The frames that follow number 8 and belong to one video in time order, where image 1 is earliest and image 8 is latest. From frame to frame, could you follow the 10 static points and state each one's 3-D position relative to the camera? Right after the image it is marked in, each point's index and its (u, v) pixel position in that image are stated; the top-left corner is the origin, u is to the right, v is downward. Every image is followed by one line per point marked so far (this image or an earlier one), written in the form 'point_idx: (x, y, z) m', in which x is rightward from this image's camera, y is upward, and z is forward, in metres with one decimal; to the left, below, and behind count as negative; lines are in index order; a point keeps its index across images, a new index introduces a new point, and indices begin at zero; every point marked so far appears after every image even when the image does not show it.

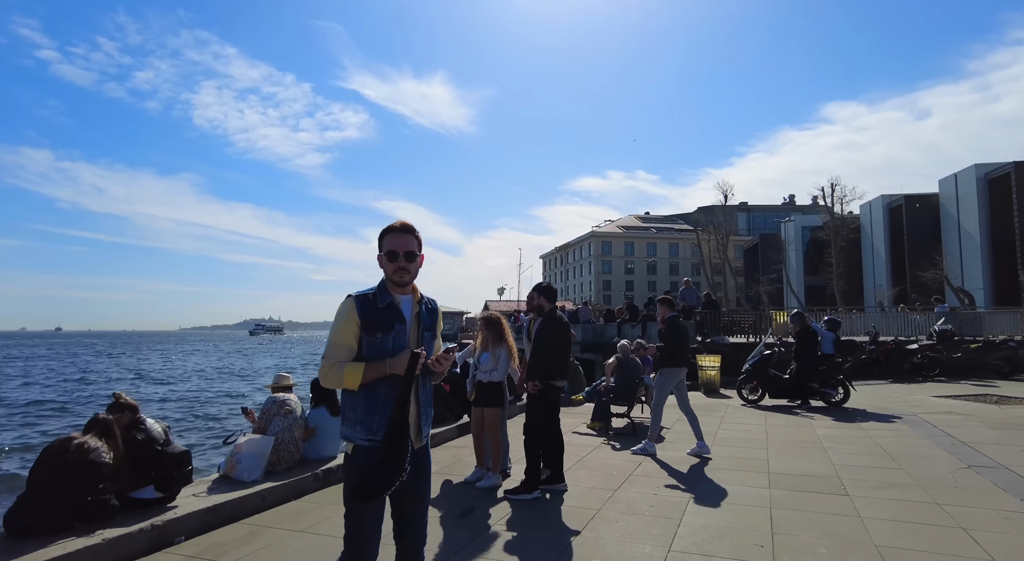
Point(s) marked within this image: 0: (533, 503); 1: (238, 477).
0: (+0.2, -2.0, +5.2) m
1: (-2.6, -1.8, +5.6) m
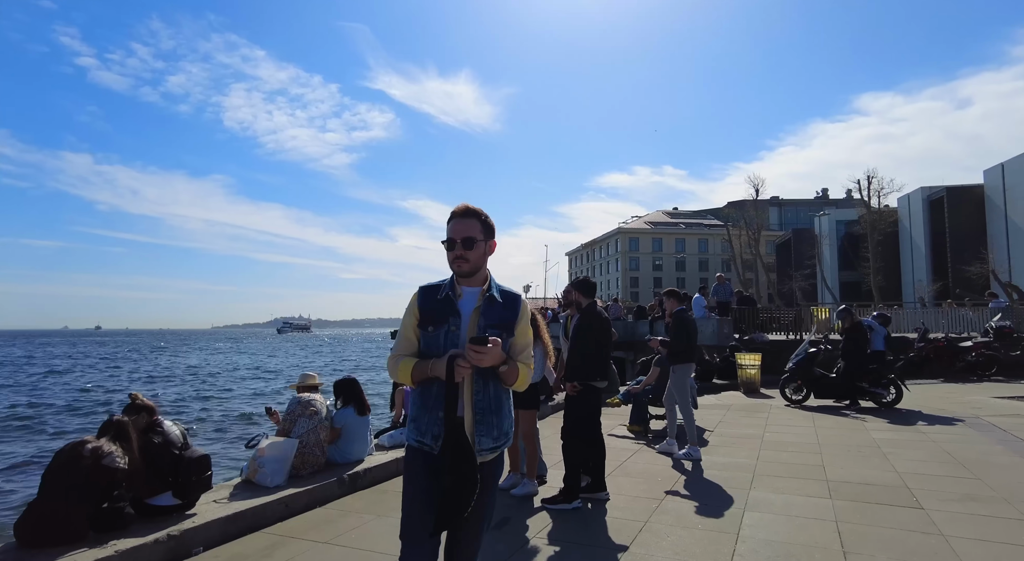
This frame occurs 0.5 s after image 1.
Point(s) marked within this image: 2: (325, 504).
0: (+0.5, -1.9, +4.9) m
1: (-2.2, -1.8, +5.3) m
2: (-1.7, -2.0, +5.4) m
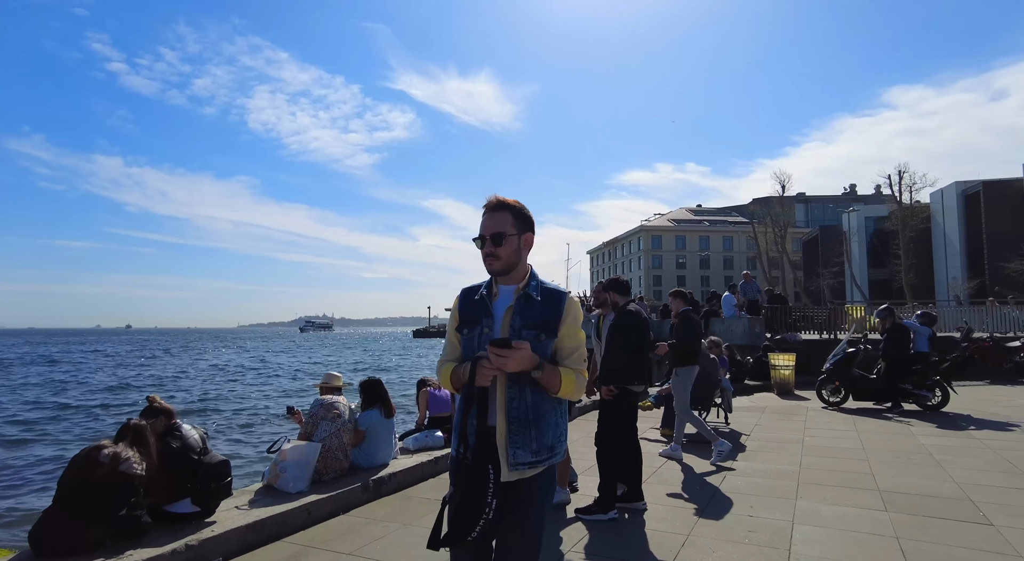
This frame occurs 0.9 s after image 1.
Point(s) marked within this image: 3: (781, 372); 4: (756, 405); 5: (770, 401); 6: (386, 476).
0: (+0.7, -1.9, +4.6) m
1: (-2.0, -1.8, +5.2) m
2: (-1.4, -2.0, +5.2) m
3: (+5.7, -1.9, +12.7) m
4: (+4.4, -2.3, +10.9) m
5: (+5.0, -2.3, +11.6) m
6: (-1.2, -1.9, +5.8) m
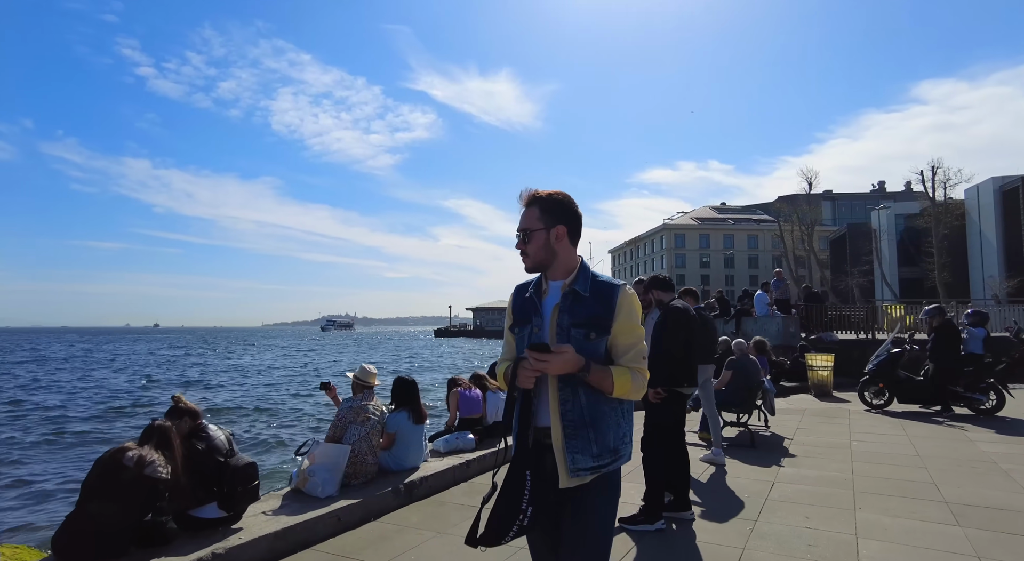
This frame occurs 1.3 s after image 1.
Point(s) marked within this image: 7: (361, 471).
0: (+1.0, -1.8, +4.3) m
1: (-1.7, -1.8, +5.0) m
2: (-1.1, -2.0, +5.0) m
3: (+6.3, -1.9, +12.2) m
4: (+4.9, -2.2, +10.5) m
5: (+5.5, -2.3, +11.2) m
6: (-0.9, -1.8, +5.5) m
7: (-1.4, -1.7, +5.4) m
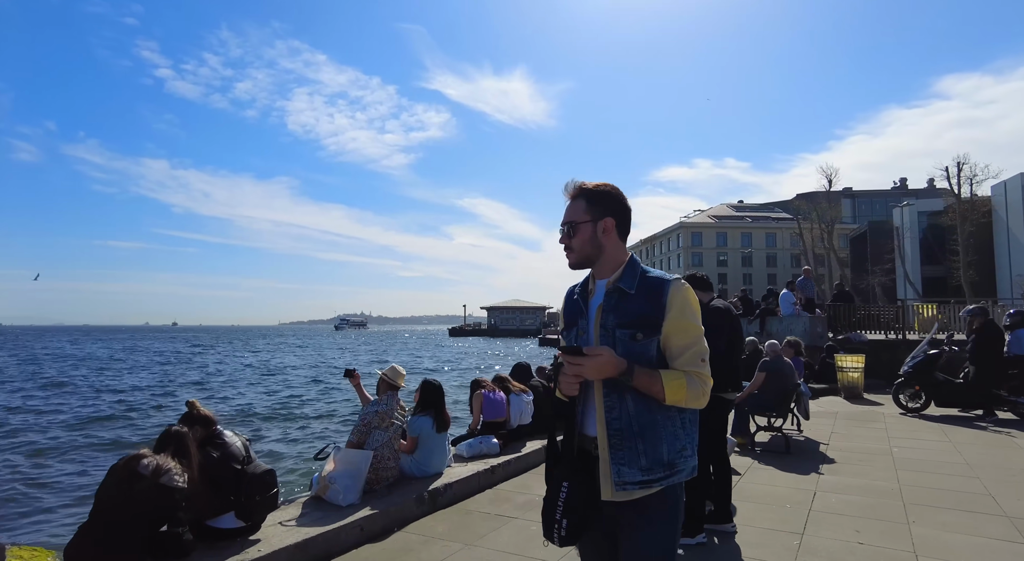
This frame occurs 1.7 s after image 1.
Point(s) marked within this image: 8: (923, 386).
0: (+1.3, -1.8, +4.0) m
1: (-1.4, -1.7, +4.8) m
2: (-0.9, -1.9, +4.8) m
3: (+6.7, -1.9, +11.8) m
4: (+5.3, -2.2, +10.1) m
5: (+5.9, -2.3, +10.8) m
6: (-0.6, -1.8, +5.3) m
7: (-1.1, -1.7, +5.2) m
8: (+6.7, -1.7, +9.7) m
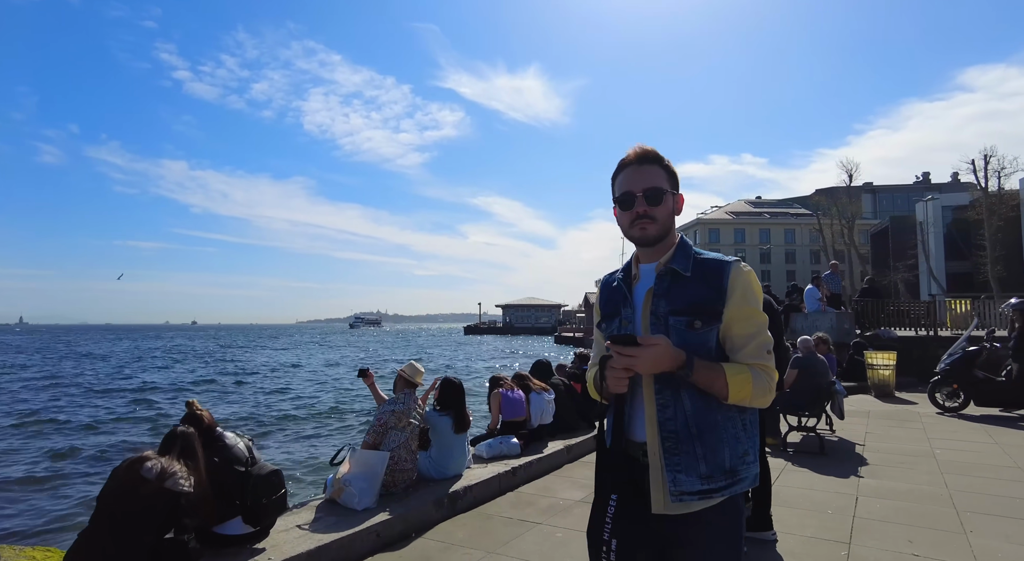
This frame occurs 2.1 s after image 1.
0: (+1.4, -1.8, +3.7) m
1: (-1.2, -1.7, +4.5) m
2: (-0.7, -1.9, +4.5) m
3: (+7.0, -1.8, +11.4) m
4: (+5.6, -2.1, +9.7) m
5: (+6.2, -2.2, +10.4) m
6: (-0.4, -1.8, +5.1) m
7: (-0.9, -1.6, +4.9) m
8: (+7.0, -1.6, +9.3) m
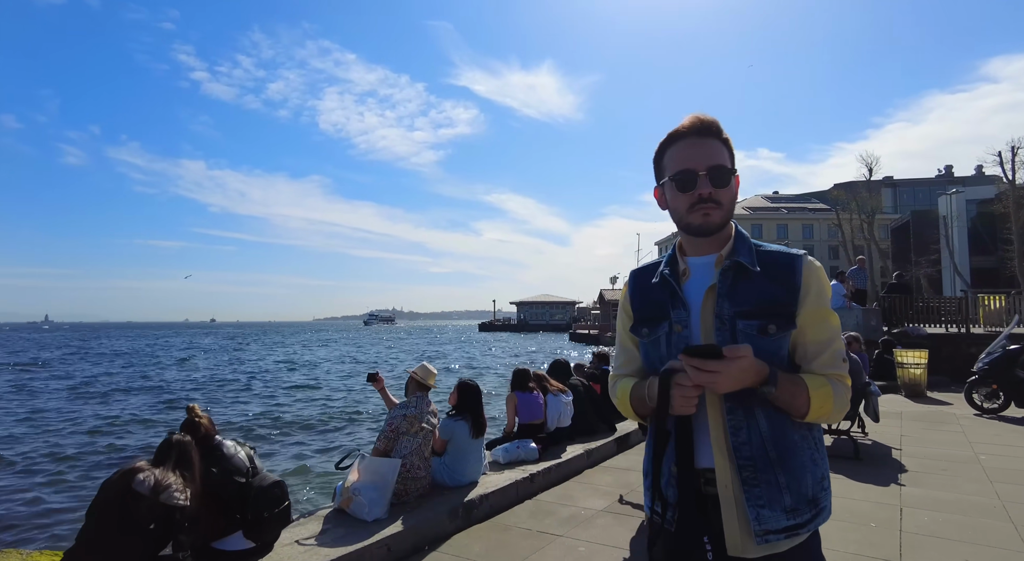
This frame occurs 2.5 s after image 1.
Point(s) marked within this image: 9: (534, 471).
0: (+1.5, -1.7, +3.4) m
1: (-1.1, -1.7, +4.3) m
2: (-0.5, -1.9, +4.2) m
3: (+7.3, -1.7, +11.0) m
4: (+5.9, -2.0, +9.3) m
5: (+6.5, -2.1, +9.9) m
6: (-0.3, -1.7, +4.8) m
7: (-0.8, -1.6, +4.7) m
8: (+7.2, -1.5, +8.8) m
9: (+0.2, -1.8, +5.6) m
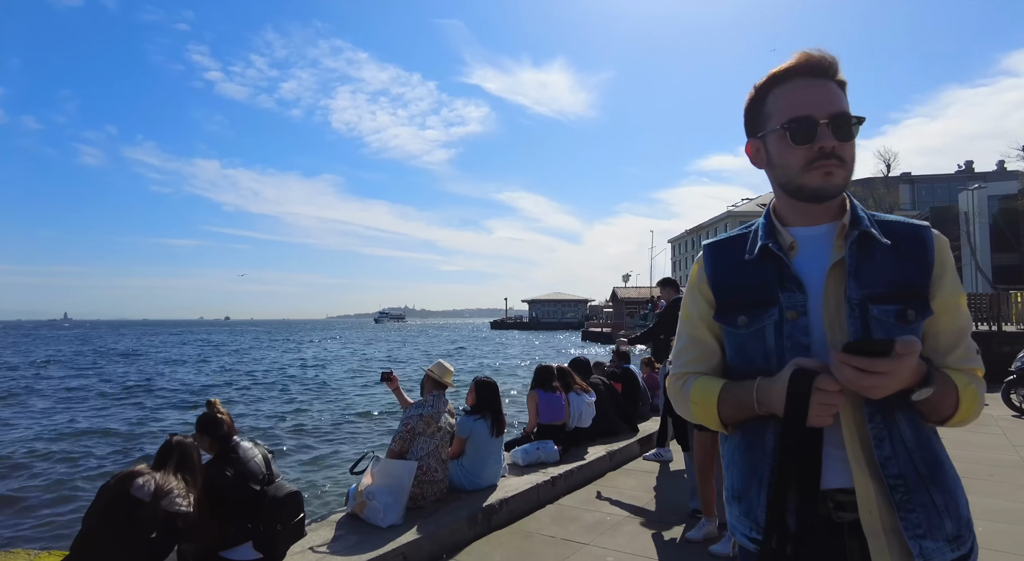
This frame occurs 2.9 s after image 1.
0: (+1.7, -1.7, +3.1) m
1: (-1.0, -1.6, +4.0) m
2: (-0.4, -1.8, +4.0) m
3: (+7.6, -1.6, +10.6) m
4: (+6.1, -2.0, +9.0) m
5: (+6.8, -2.0, +9.6) m
6: (-0.1, -1.7, +4.5) m
7: (-0.6, -1.6, +4.4) m
8: (+7.4, -1.5, +8.4) m
9: (+0.4, -1.7, +5.3) m
